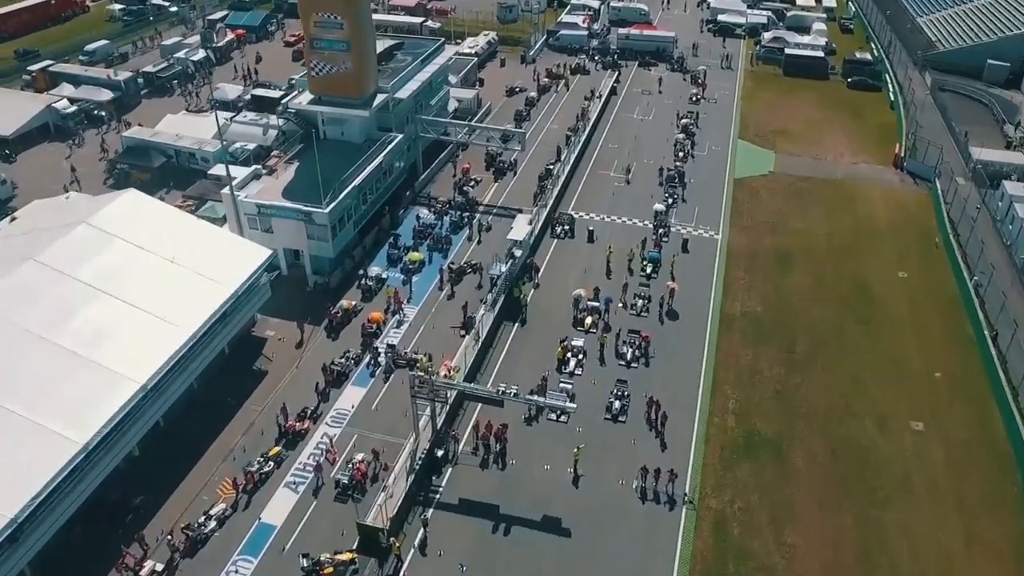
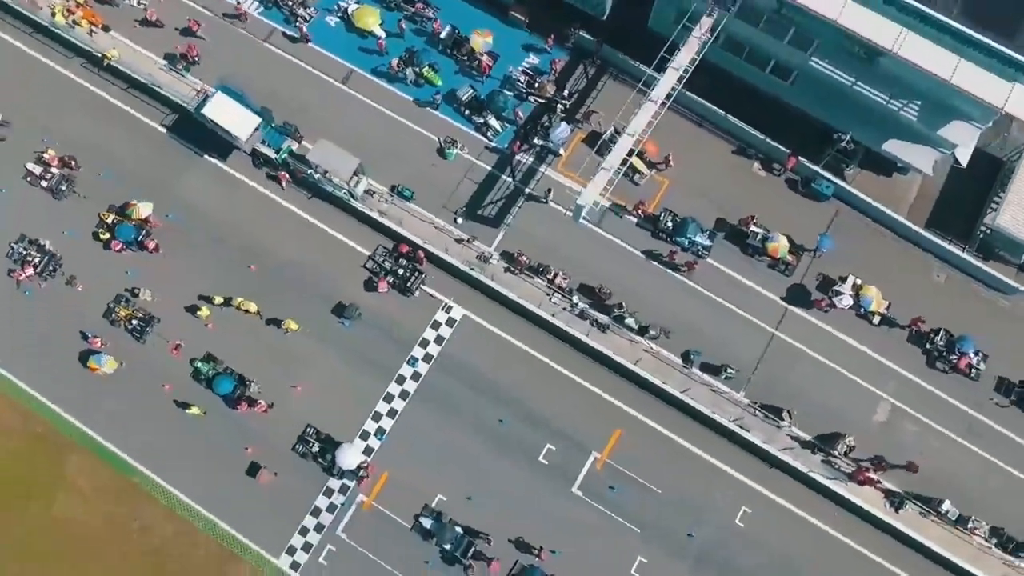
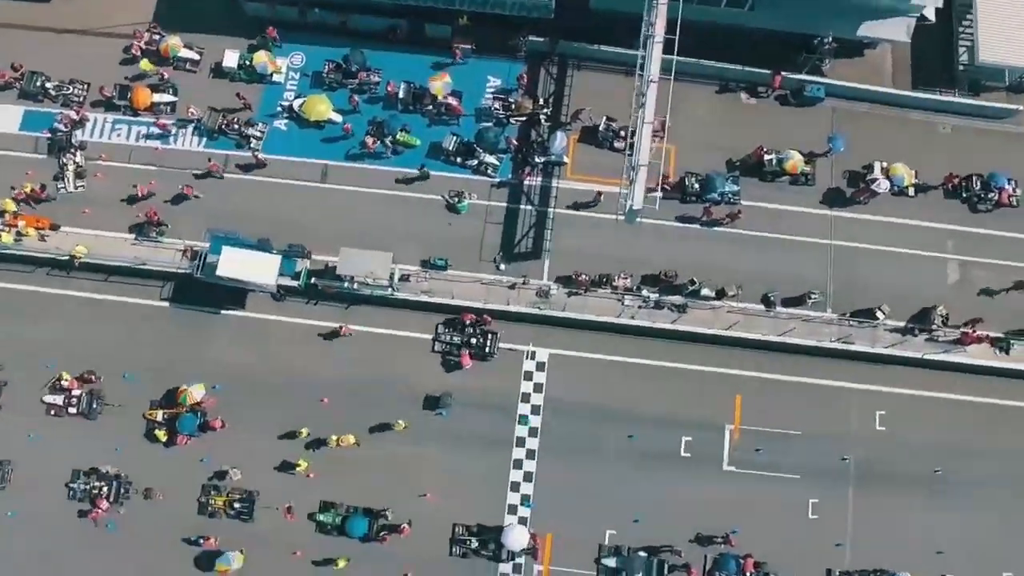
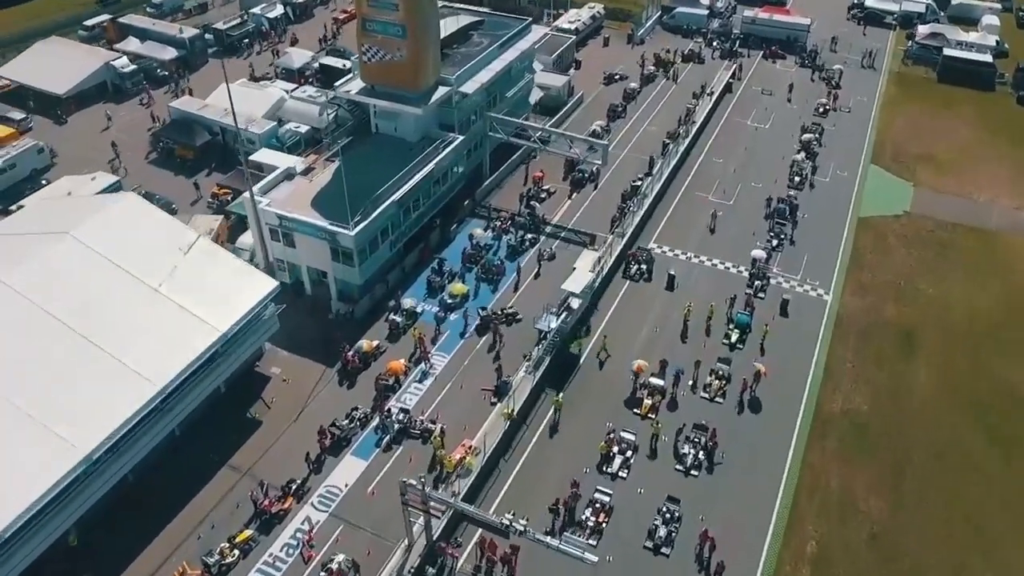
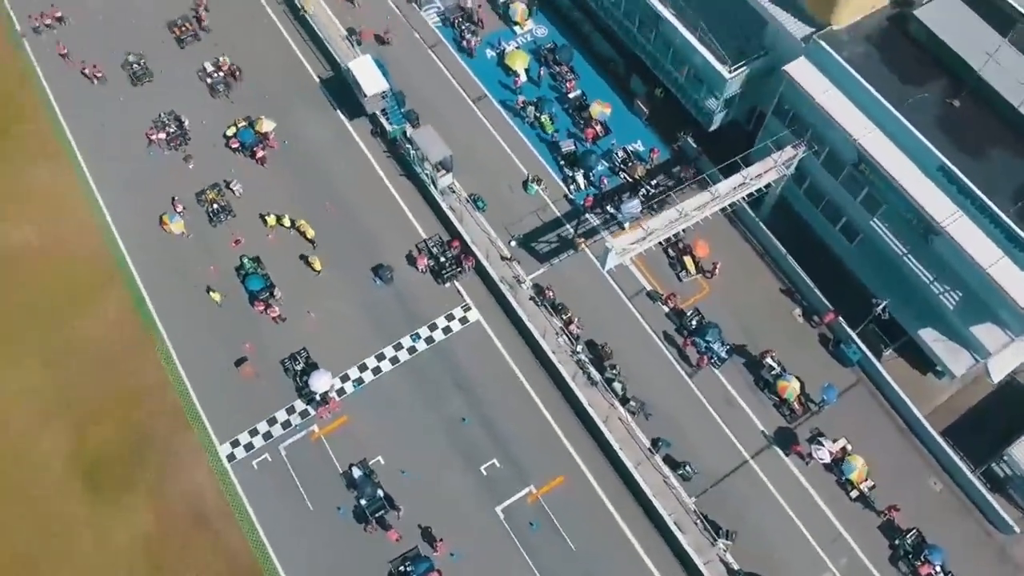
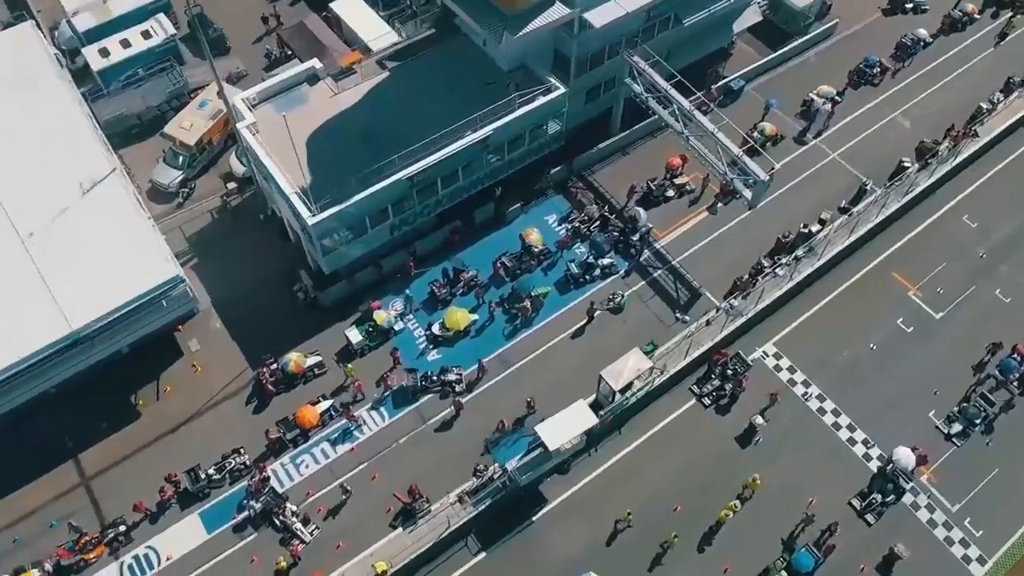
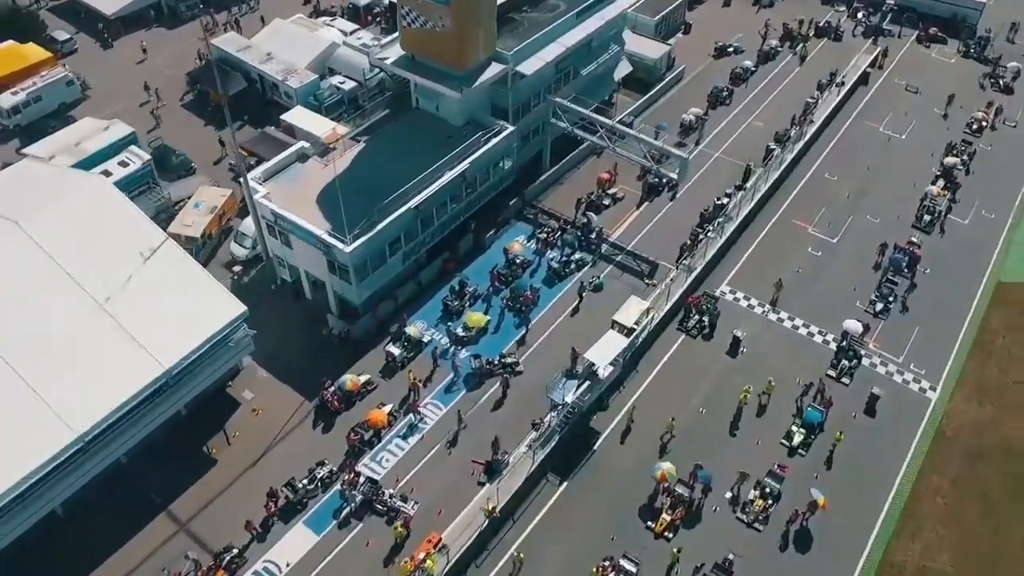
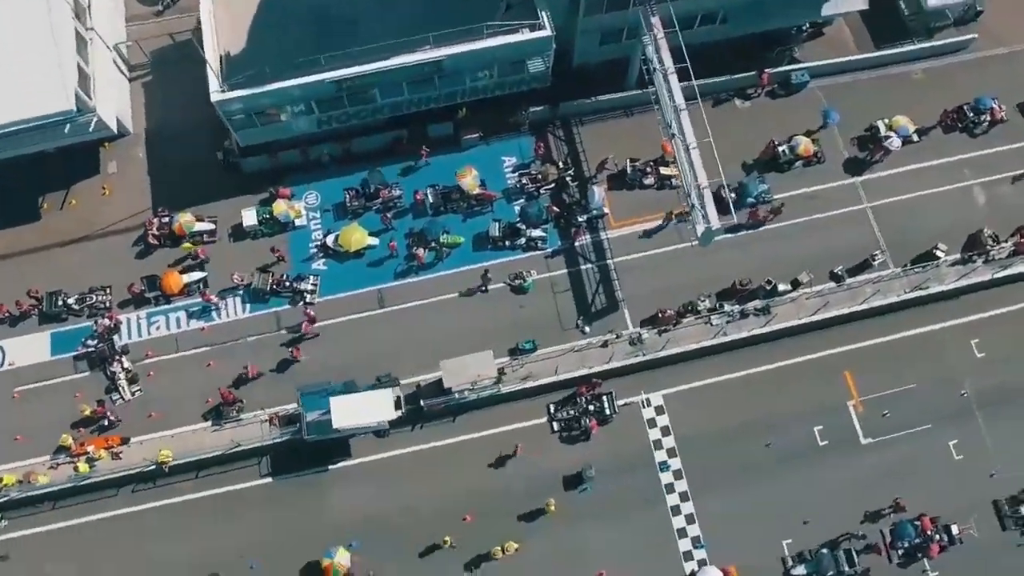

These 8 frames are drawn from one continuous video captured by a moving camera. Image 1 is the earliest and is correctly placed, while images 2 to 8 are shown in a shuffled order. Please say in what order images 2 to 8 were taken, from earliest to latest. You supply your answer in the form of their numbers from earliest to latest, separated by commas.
4, 7, 6, 8, 3, 2, 5
